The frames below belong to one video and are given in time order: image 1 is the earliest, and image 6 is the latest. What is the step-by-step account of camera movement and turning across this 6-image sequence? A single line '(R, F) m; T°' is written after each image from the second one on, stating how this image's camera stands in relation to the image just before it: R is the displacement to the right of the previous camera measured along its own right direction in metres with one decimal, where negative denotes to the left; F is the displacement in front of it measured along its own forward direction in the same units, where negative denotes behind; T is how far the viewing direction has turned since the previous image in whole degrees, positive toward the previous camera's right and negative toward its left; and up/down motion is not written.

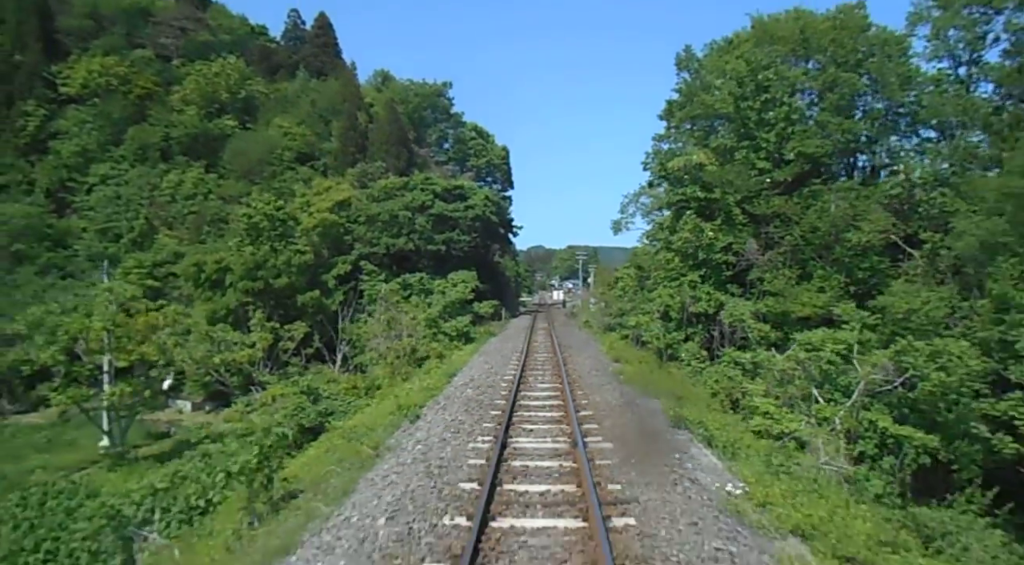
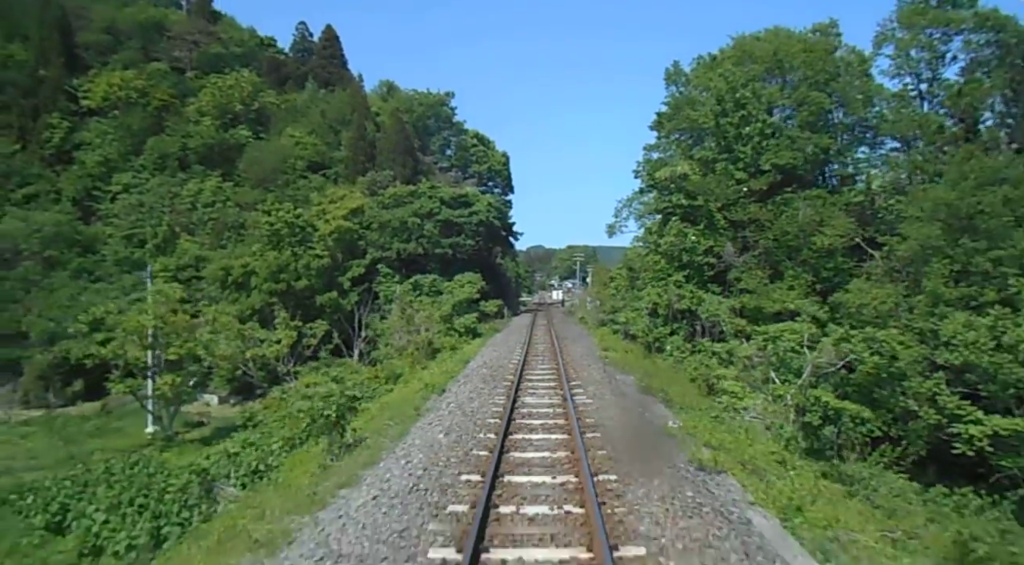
(-0.1, -2.3) m; 0°
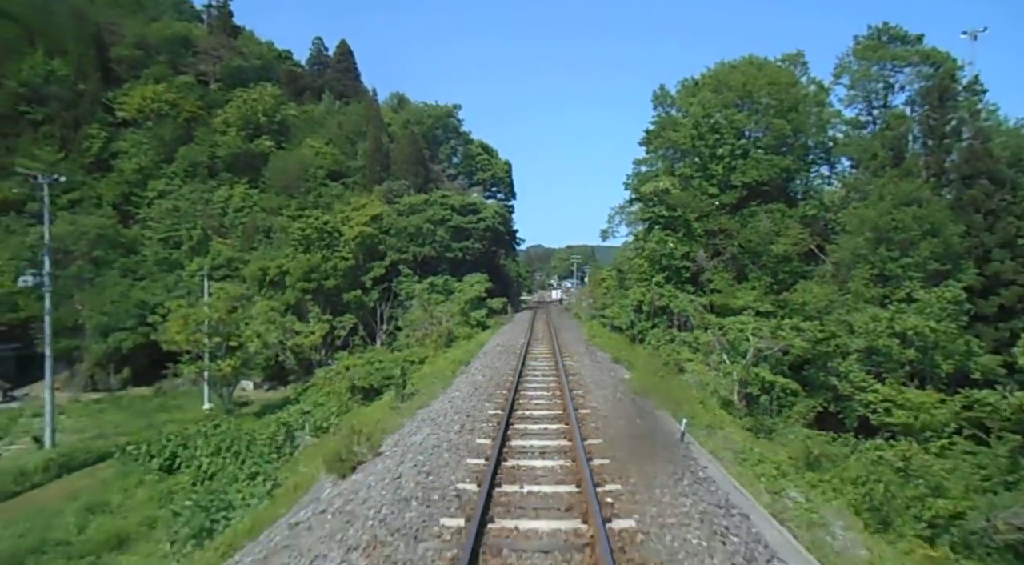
(-0.2, -3.8) m; 0°
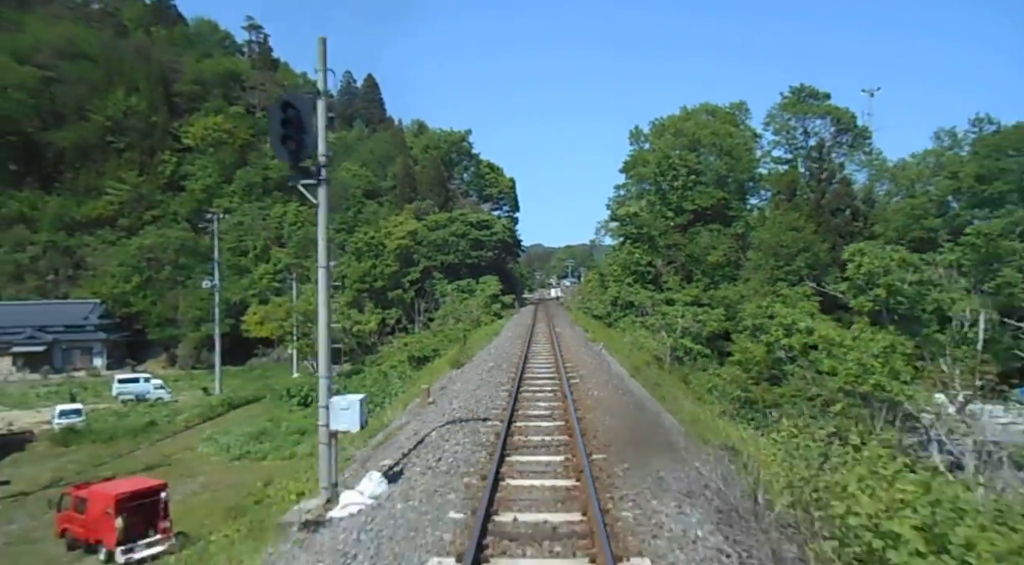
(-0.4, -9.4) m; 0°
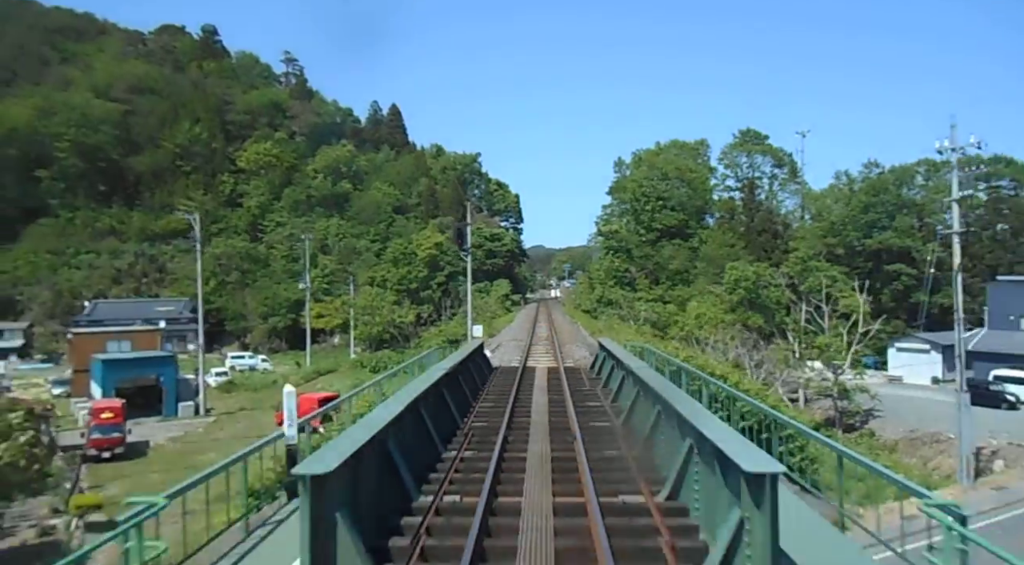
(-0.5, -10.5) m; 0°
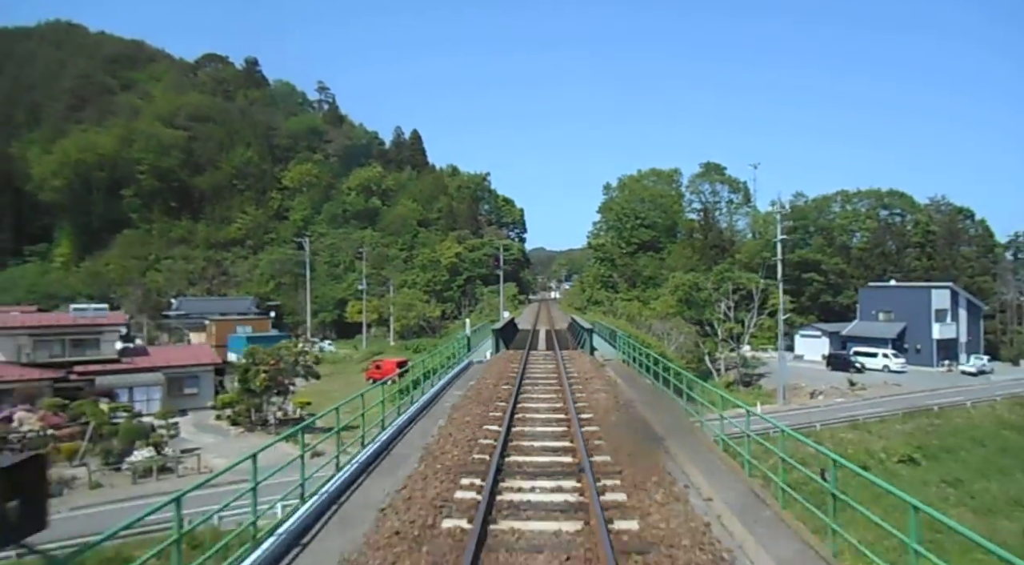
(-0.5, -11.8) m; 0°
